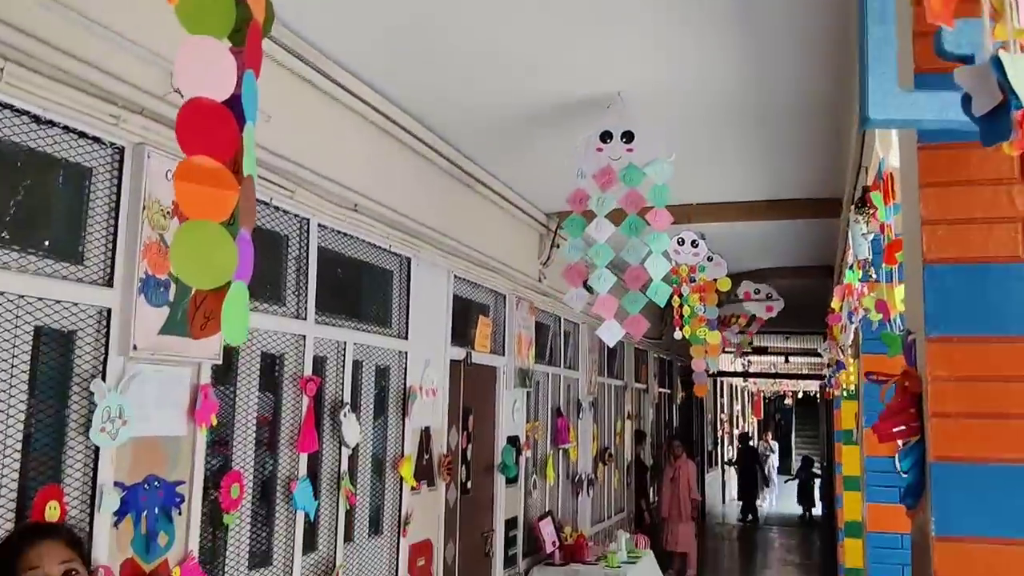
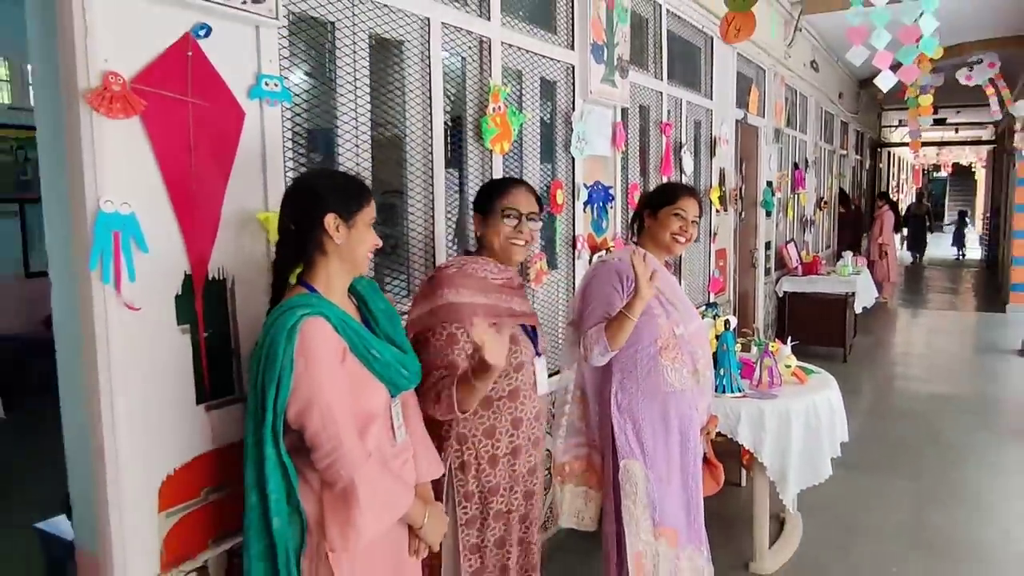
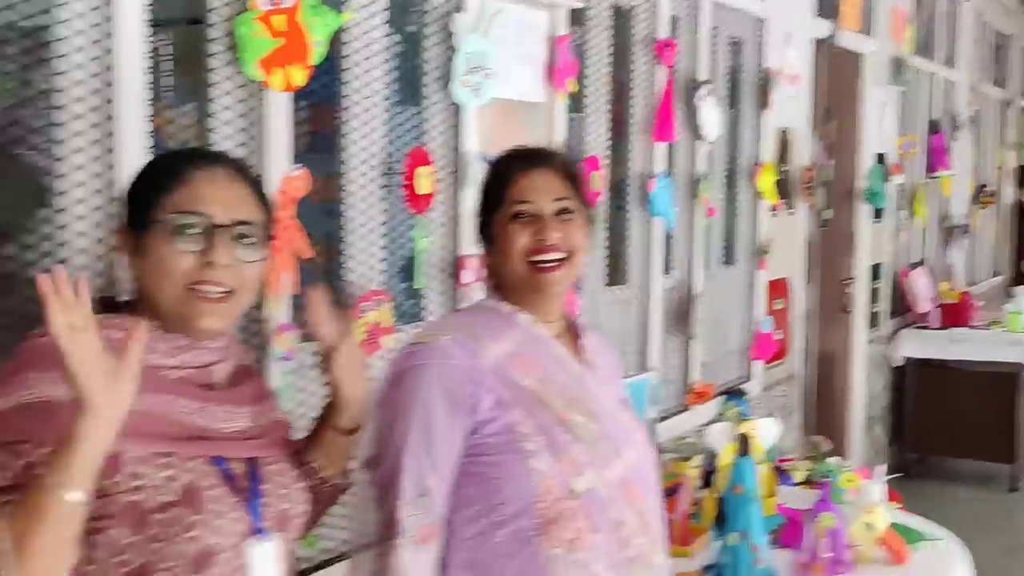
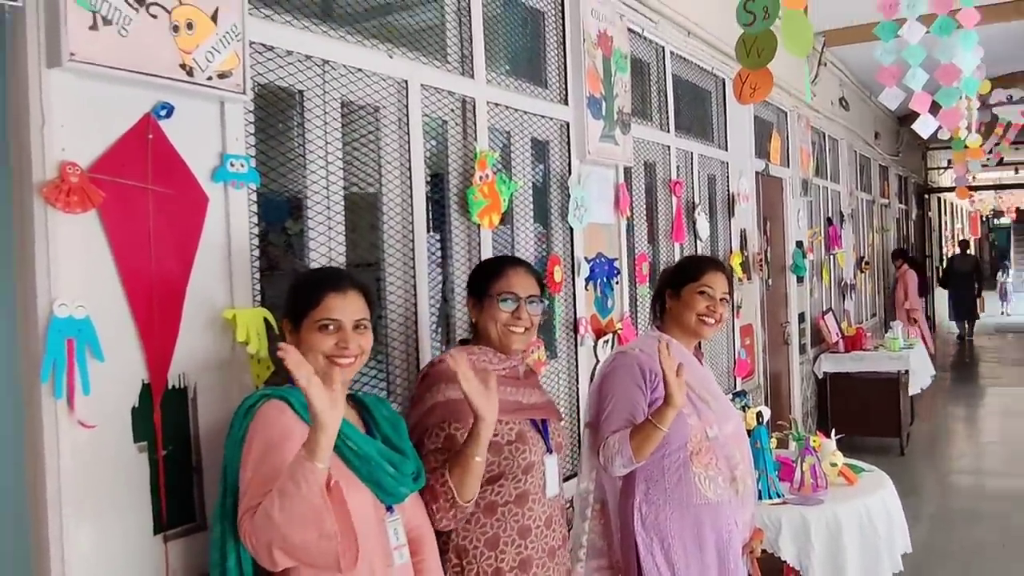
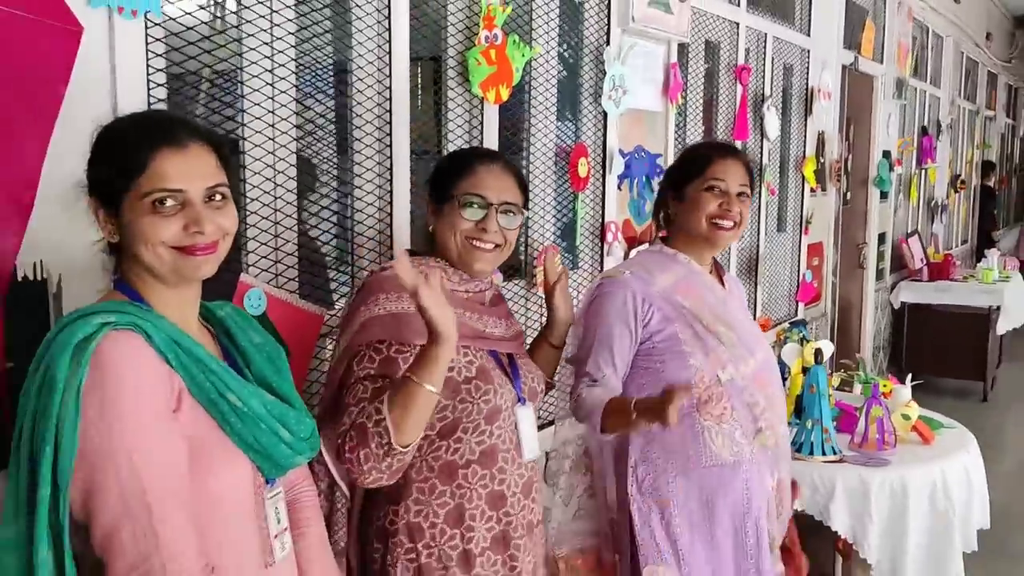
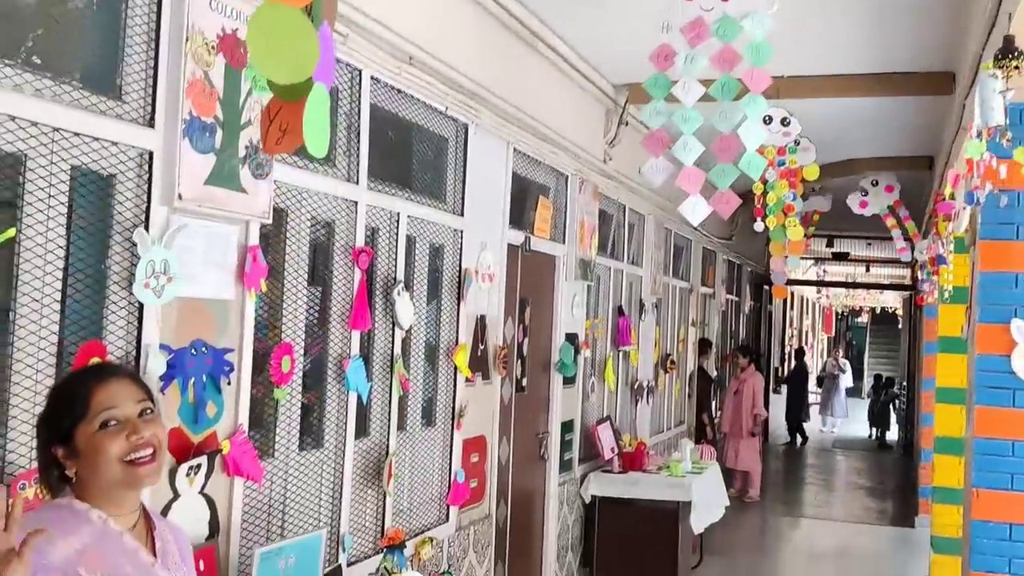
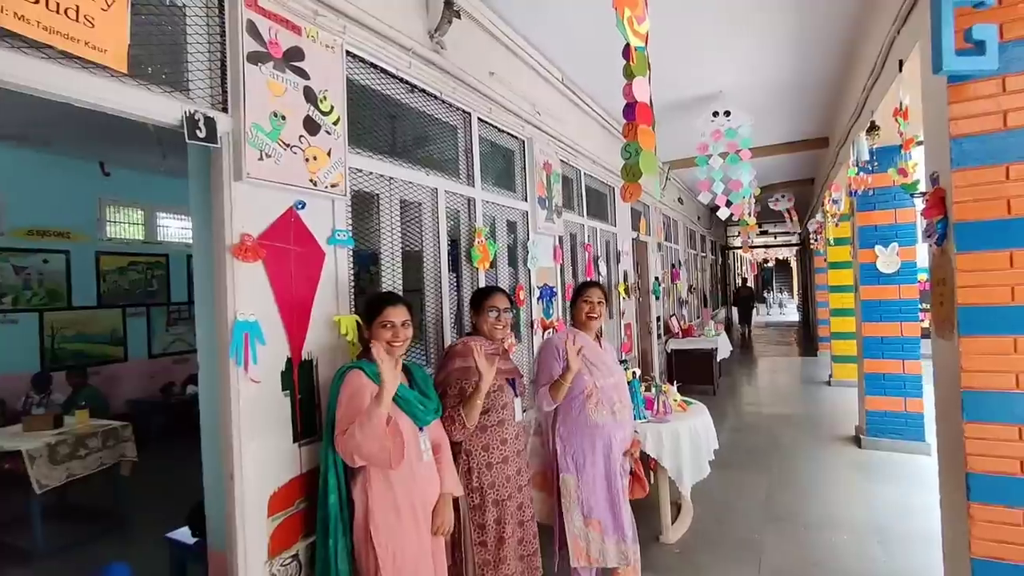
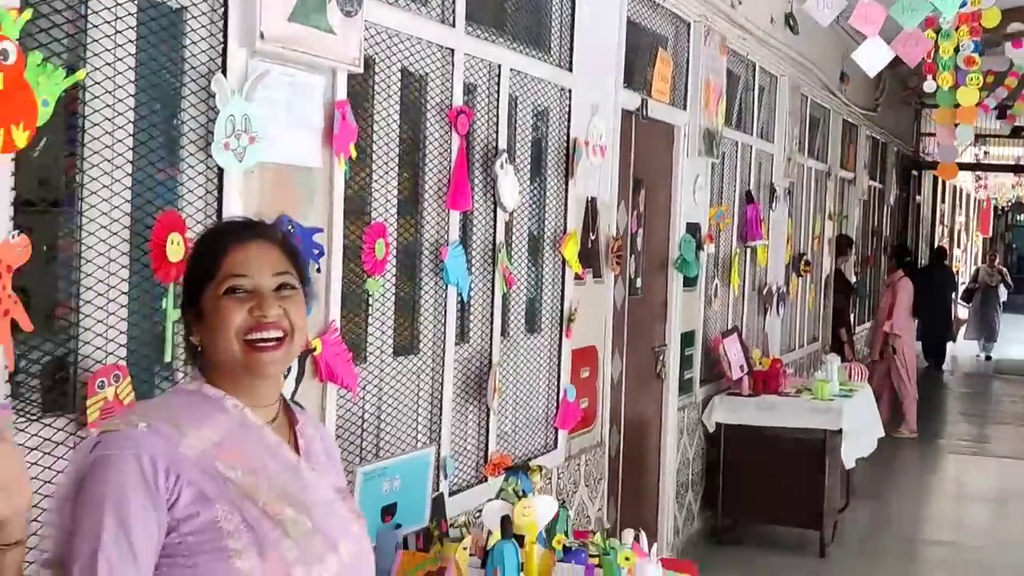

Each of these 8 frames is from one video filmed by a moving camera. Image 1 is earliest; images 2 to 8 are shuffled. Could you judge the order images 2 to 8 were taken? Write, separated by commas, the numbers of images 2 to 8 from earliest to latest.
6, 8, 3, 5, 2, 4, 7
